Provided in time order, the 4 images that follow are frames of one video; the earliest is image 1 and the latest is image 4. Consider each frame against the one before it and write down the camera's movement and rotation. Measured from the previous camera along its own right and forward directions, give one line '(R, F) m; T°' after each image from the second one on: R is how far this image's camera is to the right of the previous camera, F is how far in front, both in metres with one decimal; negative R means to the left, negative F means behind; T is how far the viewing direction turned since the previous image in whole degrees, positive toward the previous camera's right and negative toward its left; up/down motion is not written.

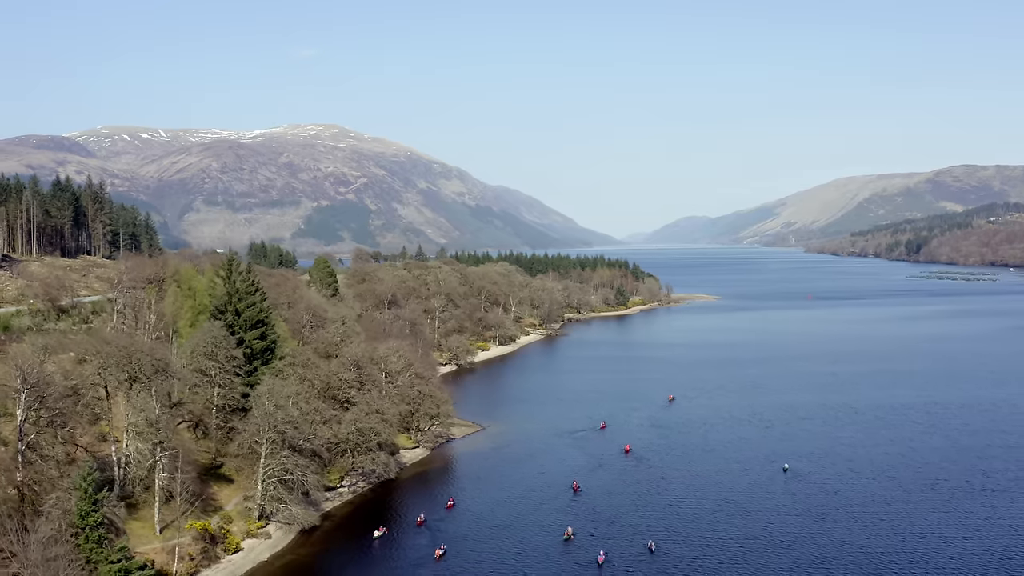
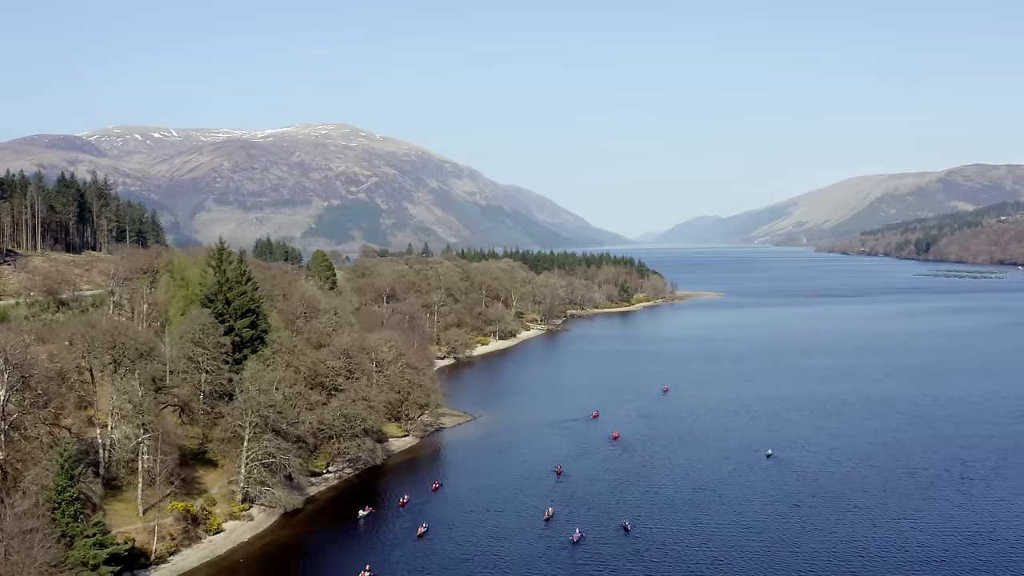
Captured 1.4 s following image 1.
(+1.3, -0.6) m; 0°
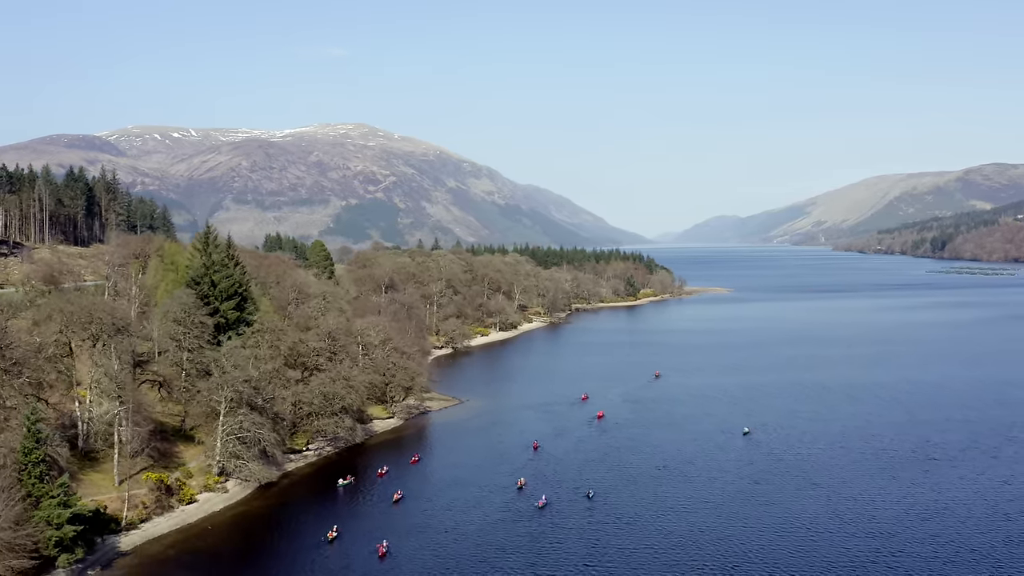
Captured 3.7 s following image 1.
(+2.0, -1.0) m; 0°
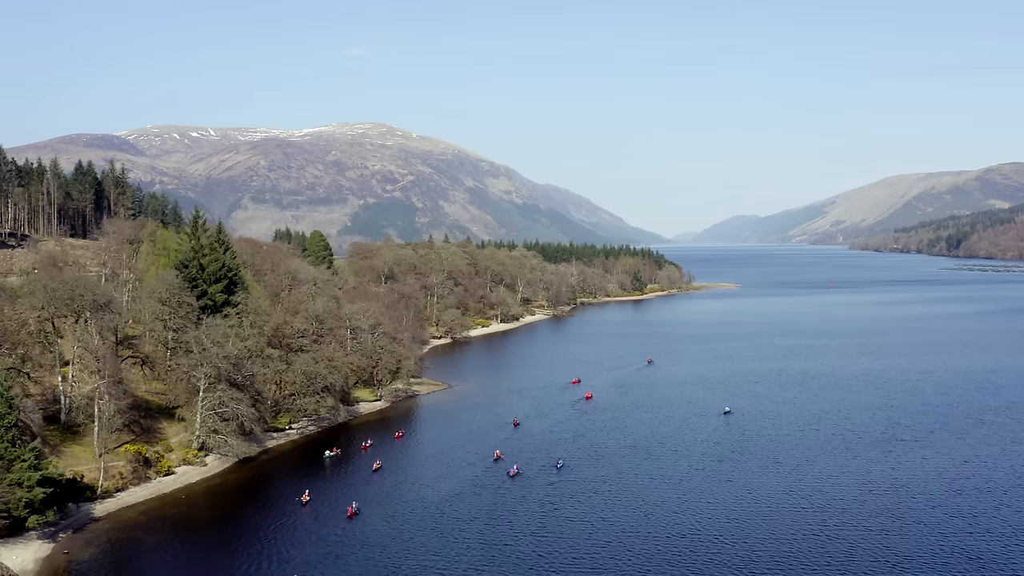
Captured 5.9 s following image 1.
(+1.9, -1.0) m; 0°
